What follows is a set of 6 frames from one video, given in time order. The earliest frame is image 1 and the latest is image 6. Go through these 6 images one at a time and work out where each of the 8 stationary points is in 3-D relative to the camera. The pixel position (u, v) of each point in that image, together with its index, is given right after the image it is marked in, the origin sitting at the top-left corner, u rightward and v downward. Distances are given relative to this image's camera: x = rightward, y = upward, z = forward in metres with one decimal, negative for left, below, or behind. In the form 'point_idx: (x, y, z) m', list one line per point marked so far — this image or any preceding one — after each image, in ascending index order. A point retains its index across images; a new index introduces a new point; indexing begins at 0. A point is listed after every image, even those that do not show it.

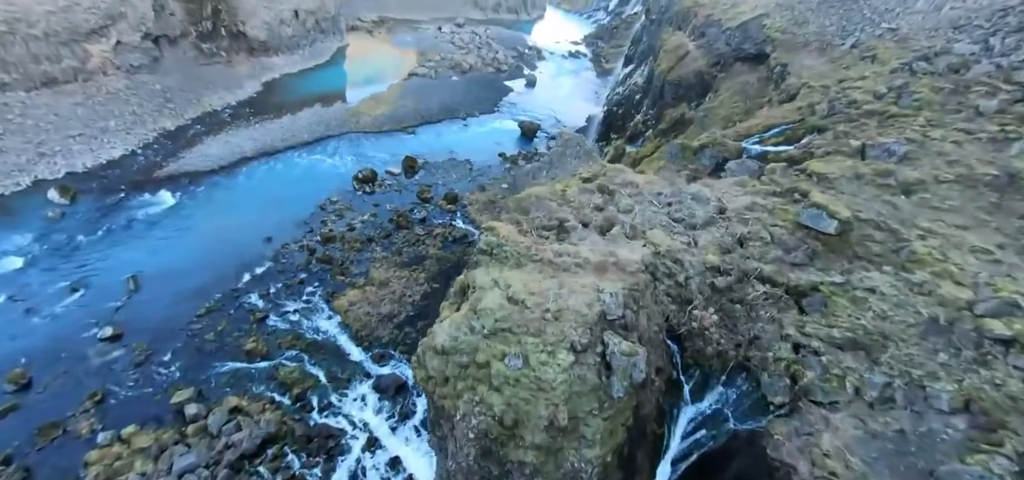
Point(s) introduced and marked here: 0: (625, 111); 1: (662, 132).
0: (+4.4, +5.1, +18.6) m
1: (+4.8, +3.5, +15.5) m
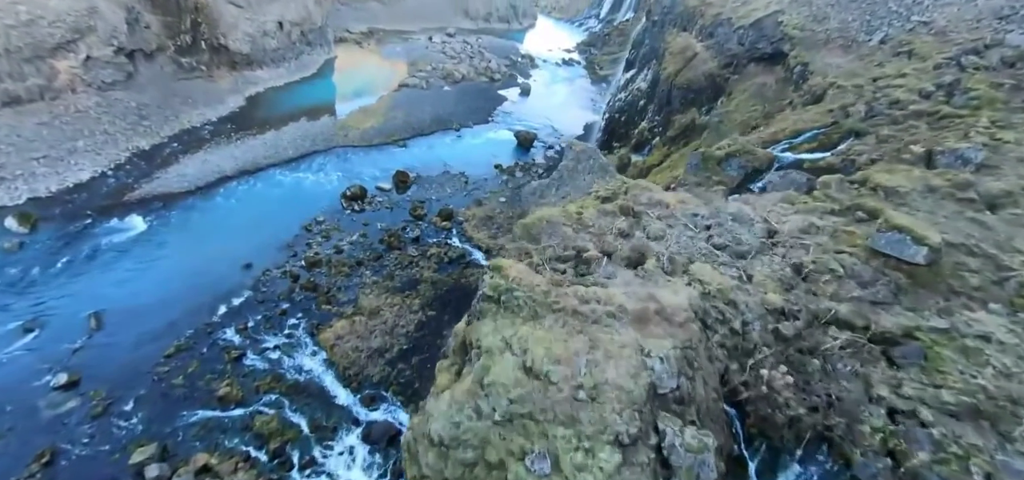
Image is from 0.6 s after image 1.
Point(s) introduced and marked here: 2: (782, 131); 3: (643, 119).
0: (+4.3, +4.5, +17.5) m
1: (+4.8, +3.1, +14.4) m
2: (+5.7, +2.3, +10.1) m
3: (+4.5, +4.2, +16.5) m
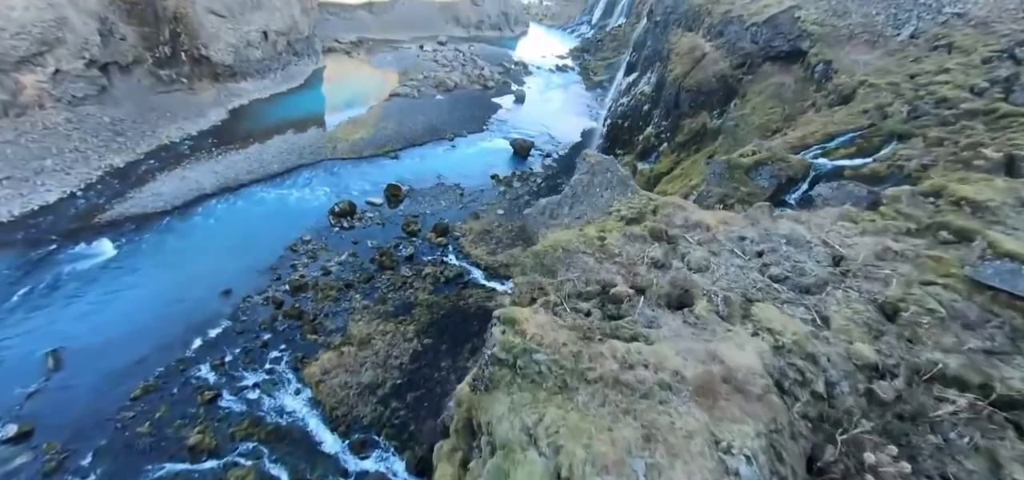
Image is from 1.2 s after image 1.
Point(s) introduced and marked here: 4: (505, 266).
0: (+4.2, +4.1, +16.6) m
1: (+4.7, +2.7, +13.4) m
2: (+5.7, +2.0, +9.1) m
3: (+4.4, +3.8, +15.6) m
4: (-0.2, -0.8, +14.5) m
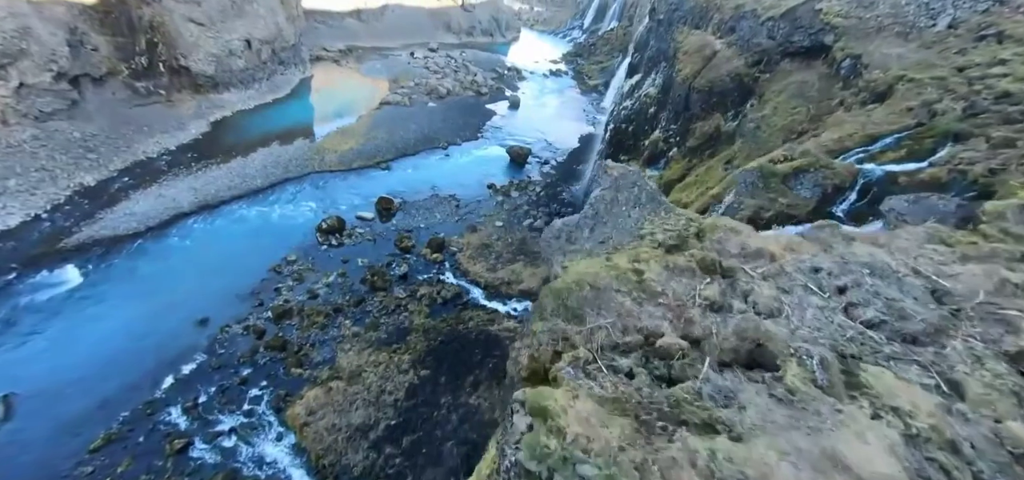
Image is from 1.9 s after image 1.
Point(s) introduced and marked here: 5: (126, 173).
0: (+4.1, +3.7, +15.6) m
1: (+4.7, +2.4, +12.4) m
2: (+5.8, +1.8, +8.2) m
3: (+4.4, +3.4, +14.6) m
4: (-0.2, -1.2, +13.4) m
5: (-14.1, +2.4, +17.4) m
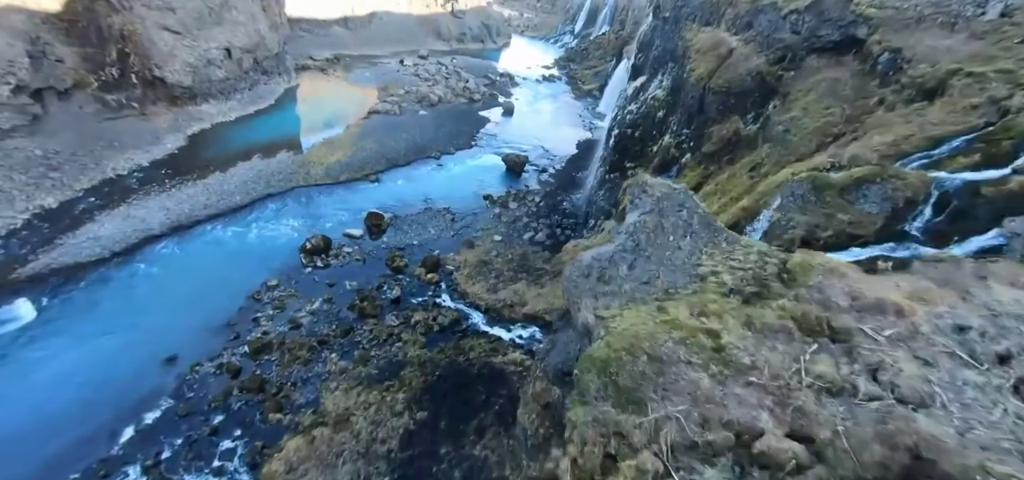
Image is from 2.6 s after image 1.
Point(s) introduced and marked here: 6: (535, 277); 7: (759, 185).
0: (+4.0, +3.3, +14.6) m
1: (+4.7, +2.0, +11.4) m
2: (+5.9, +1.5, +7.1) m
3: (+4.3, +3.0, +13.5) m
4: (-0.1, -1.7, +12.3) m
5: (-14.1, +1.6, +16.1) m
6: (+0.7, -1.1, +13.6) m
7: (+4.7, +1.0, +9.1) m
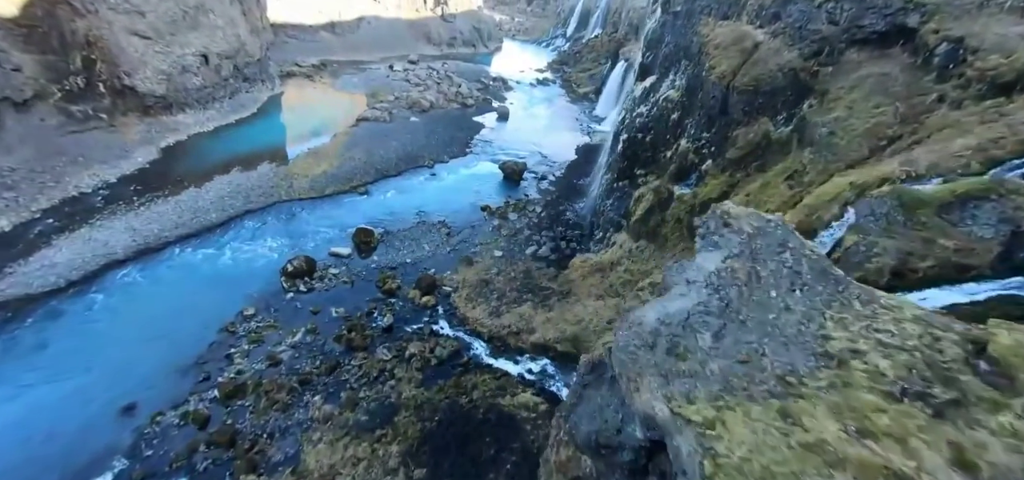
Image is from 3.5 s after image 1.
0: (+4.0, +2.9, +13.4) m
1: (+4.8, +1.6, +10.2) m
2: (+6.0, +1.2, +5.9) m
3: (+4.4, +2.7, +12.3) m
4: (+0.1, -2.2, +11.0) m
5: (-14.1, +0.8, +14.6) m
6: (+0.8, -1.5, +12.4) m
7: (+4.8, +0.7, +7.9) m
